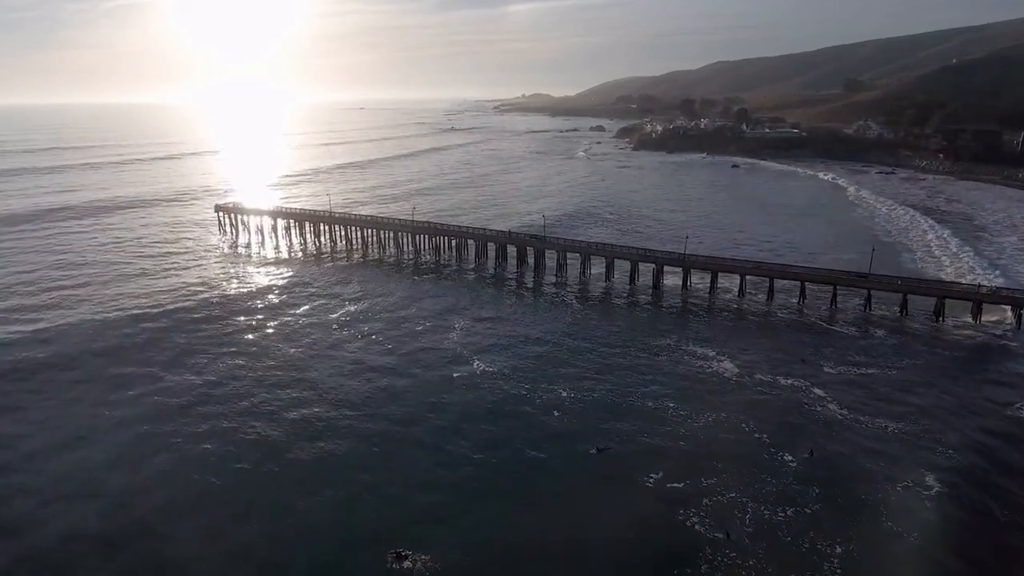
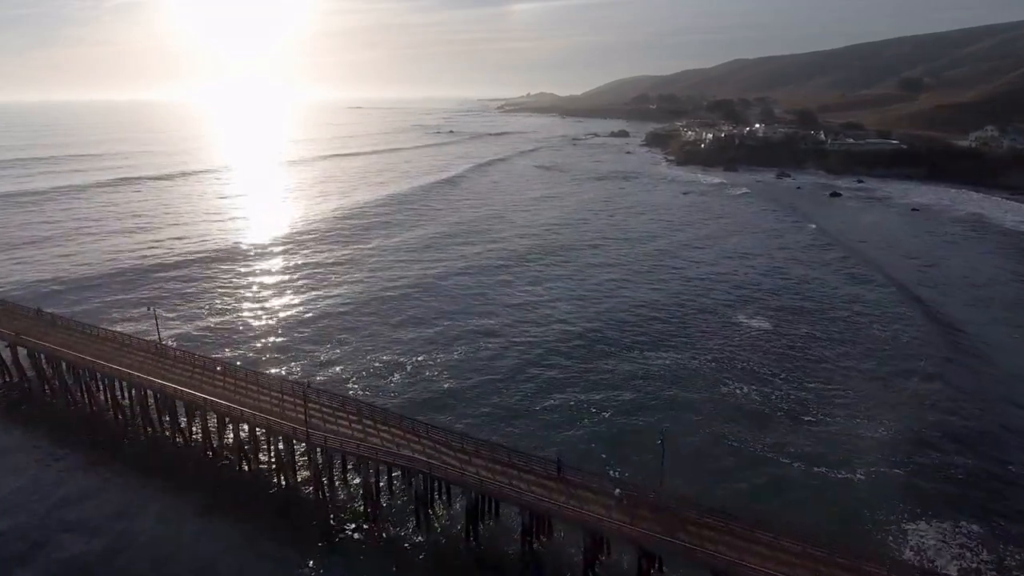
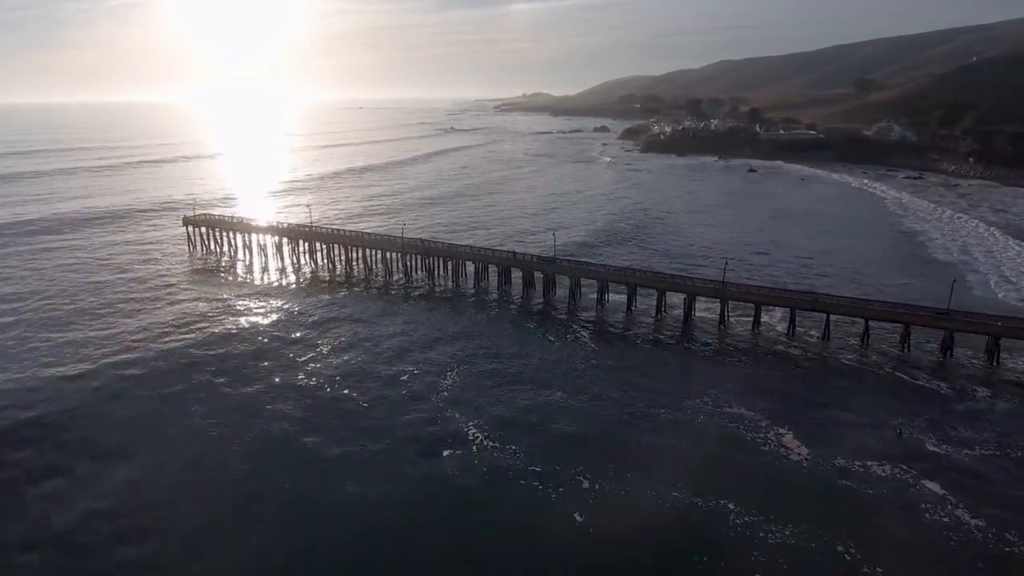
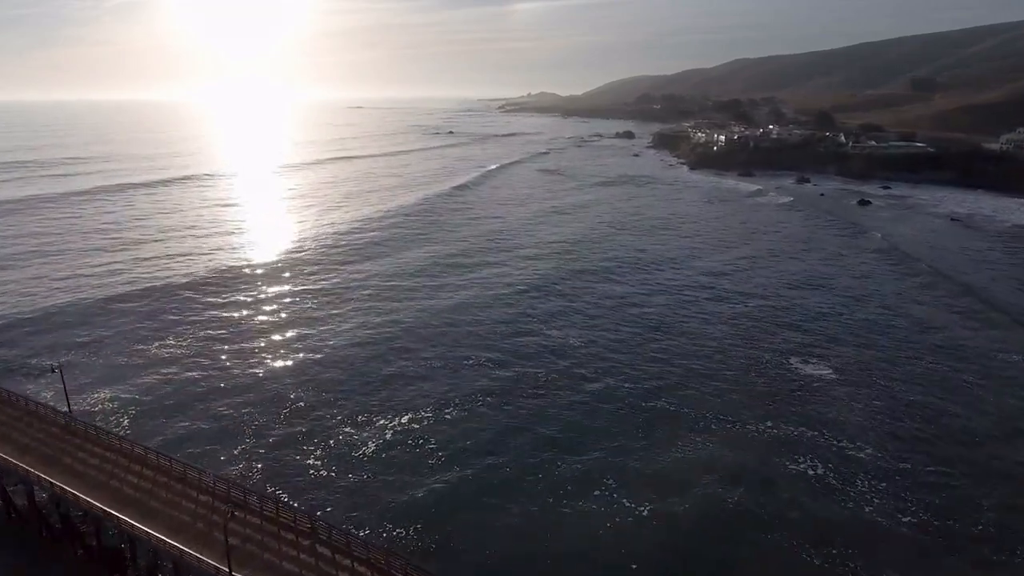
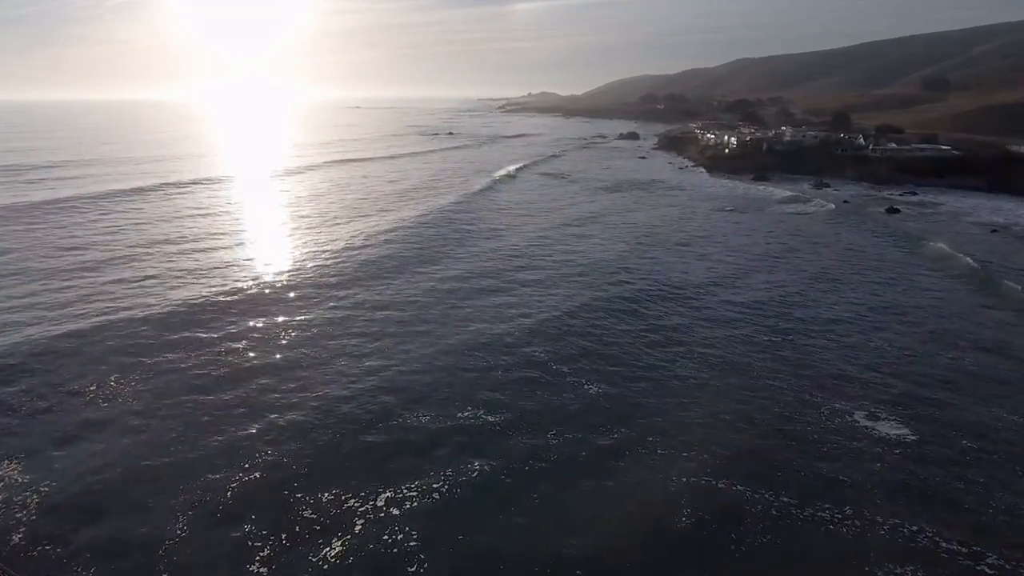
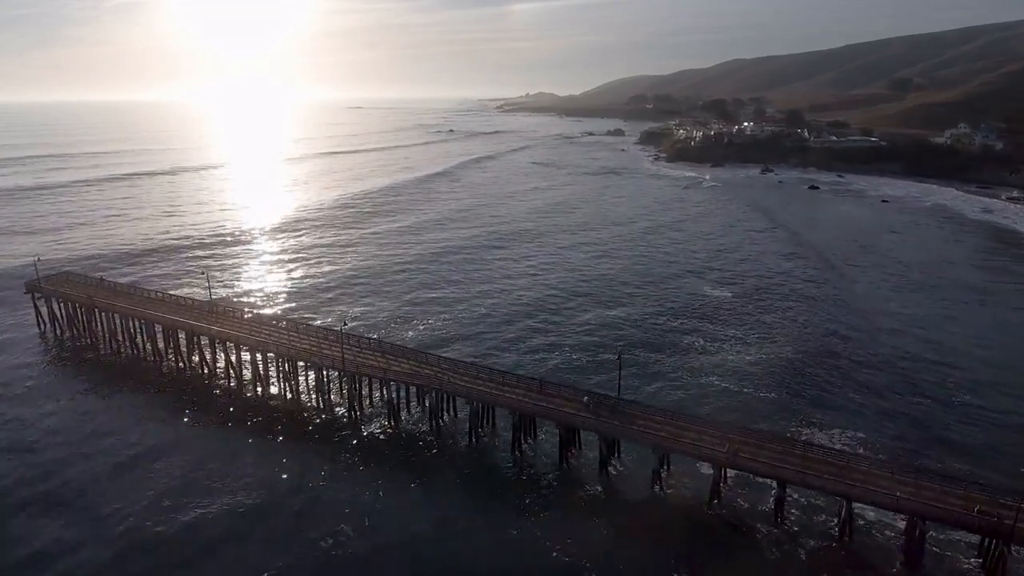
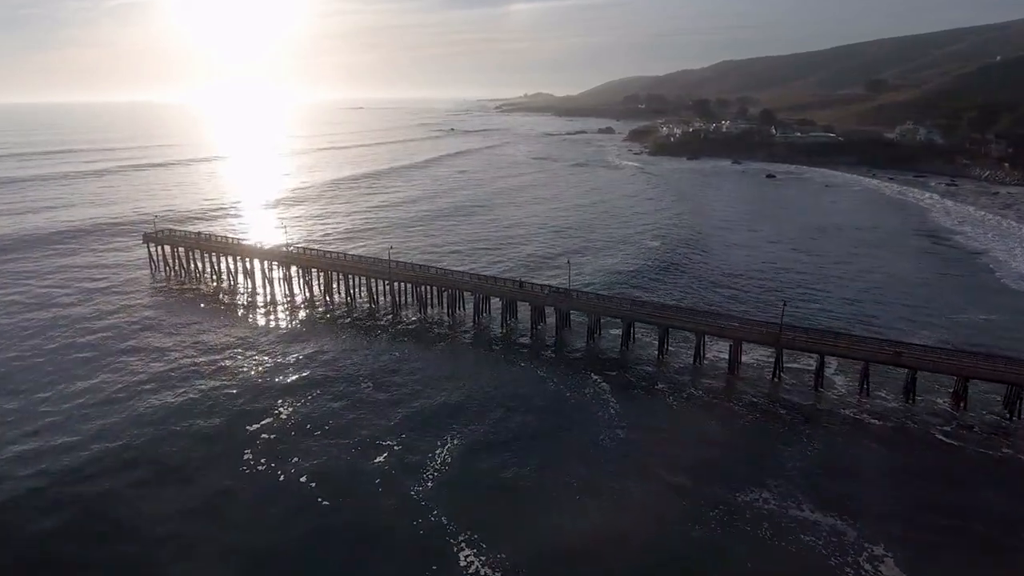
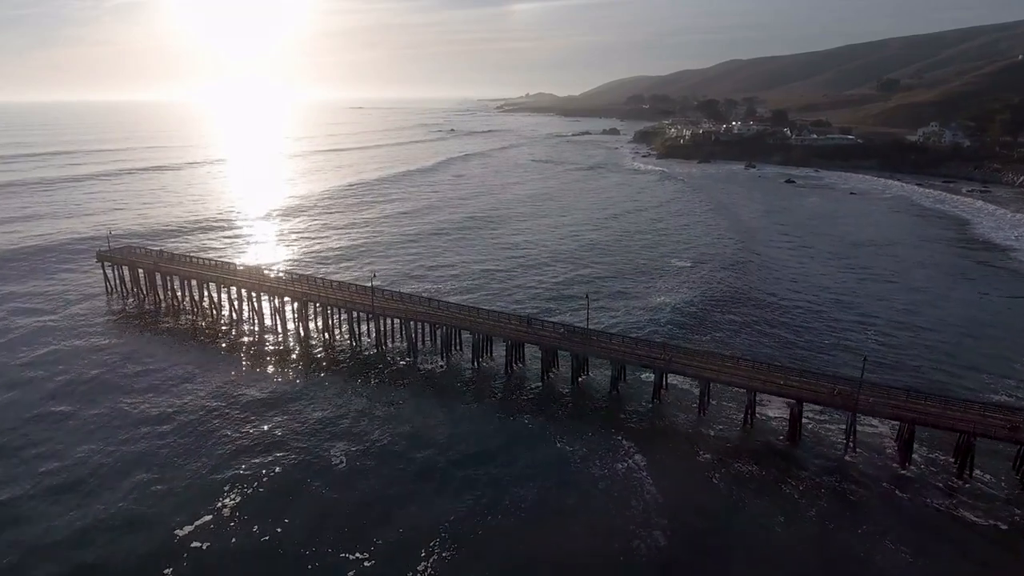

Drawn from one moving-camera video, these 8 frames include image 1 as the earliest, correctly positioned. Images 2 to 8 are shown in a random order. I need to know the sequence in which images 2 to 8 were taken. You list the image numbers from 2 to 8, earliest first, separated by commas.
3, 7, 8, 6, 2, 4, 5
